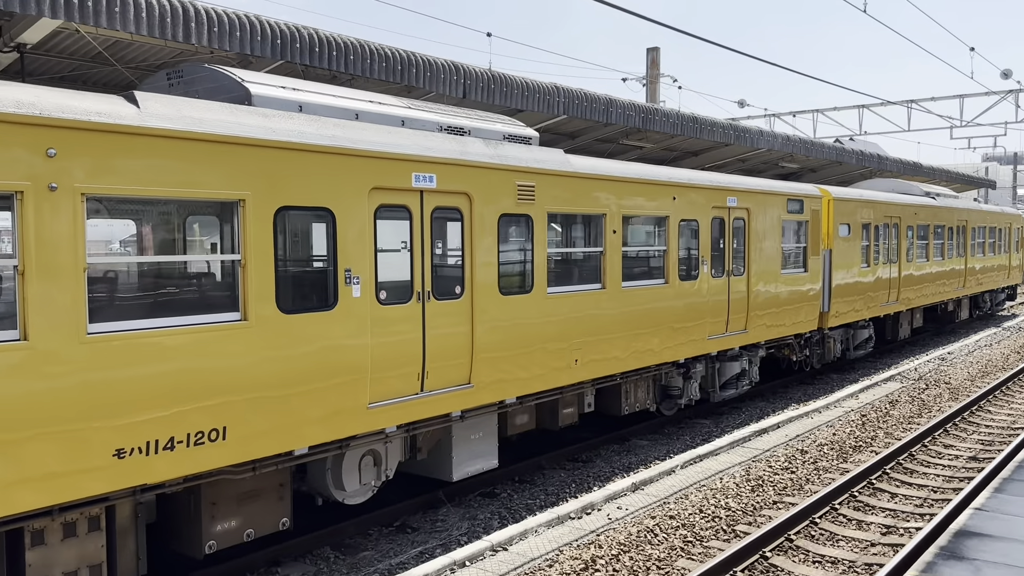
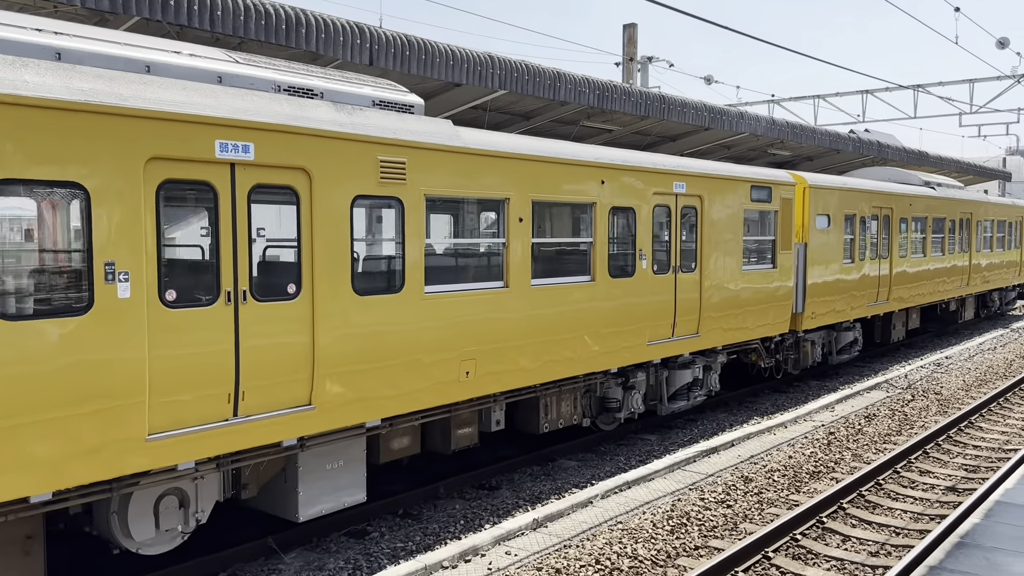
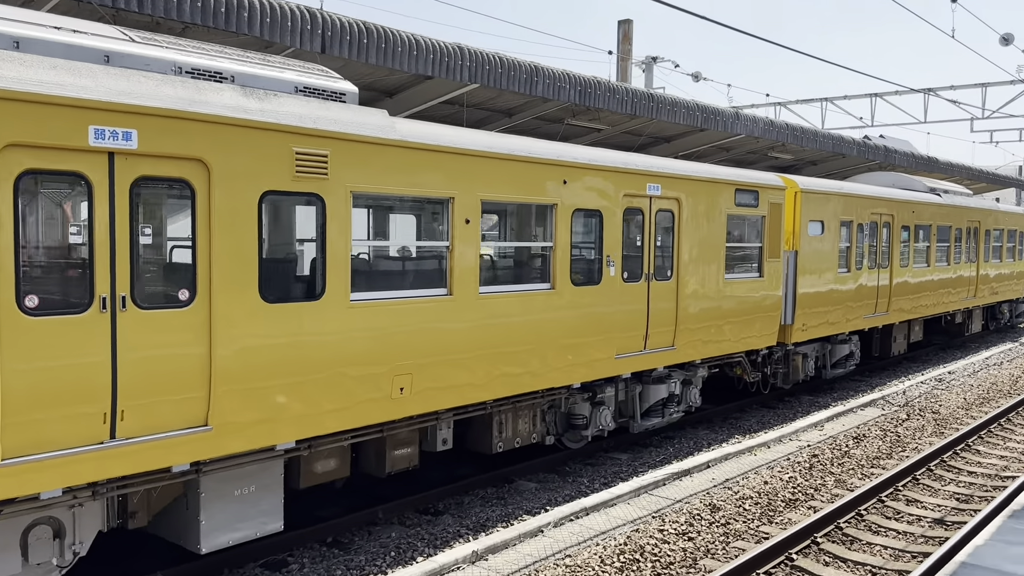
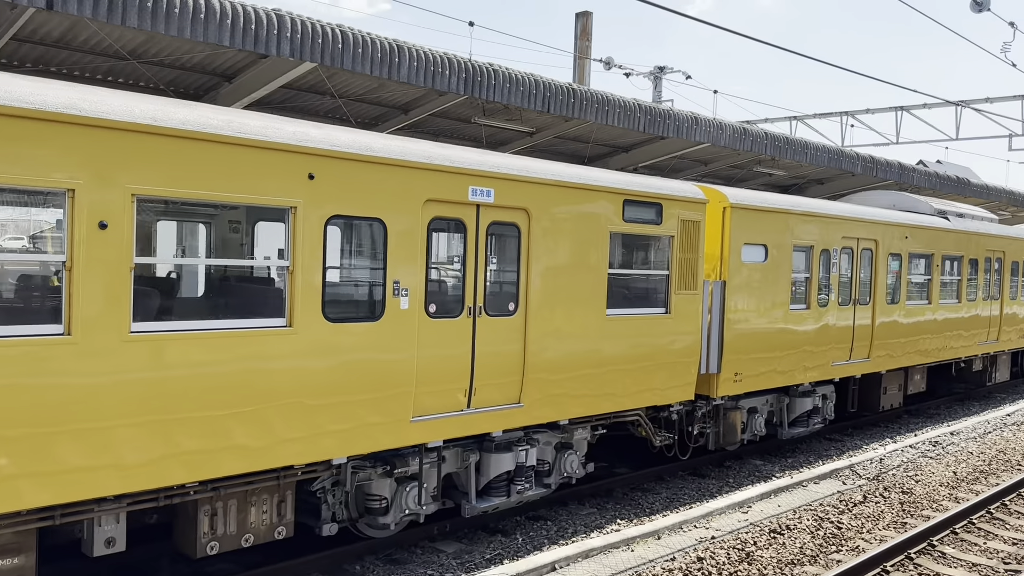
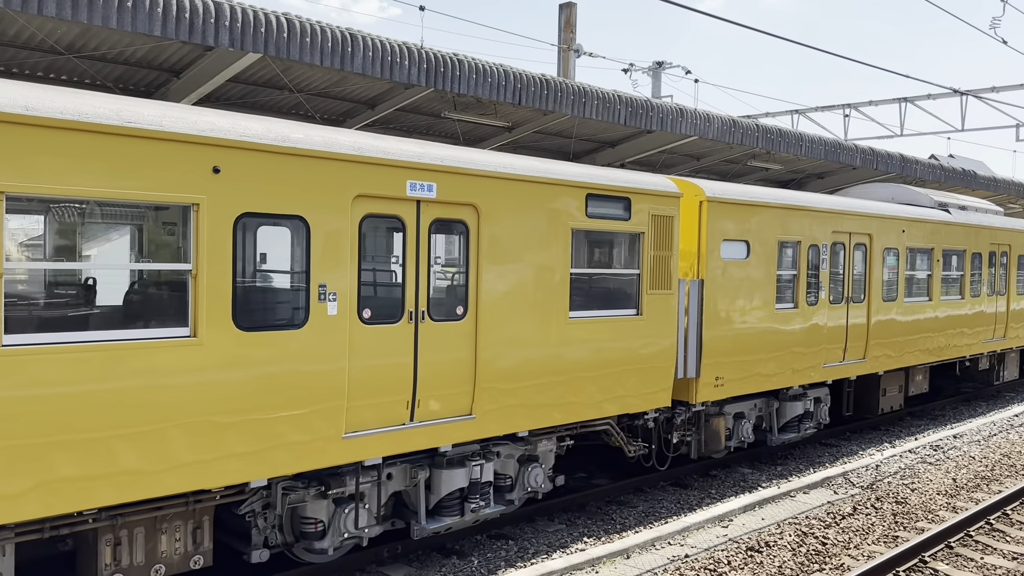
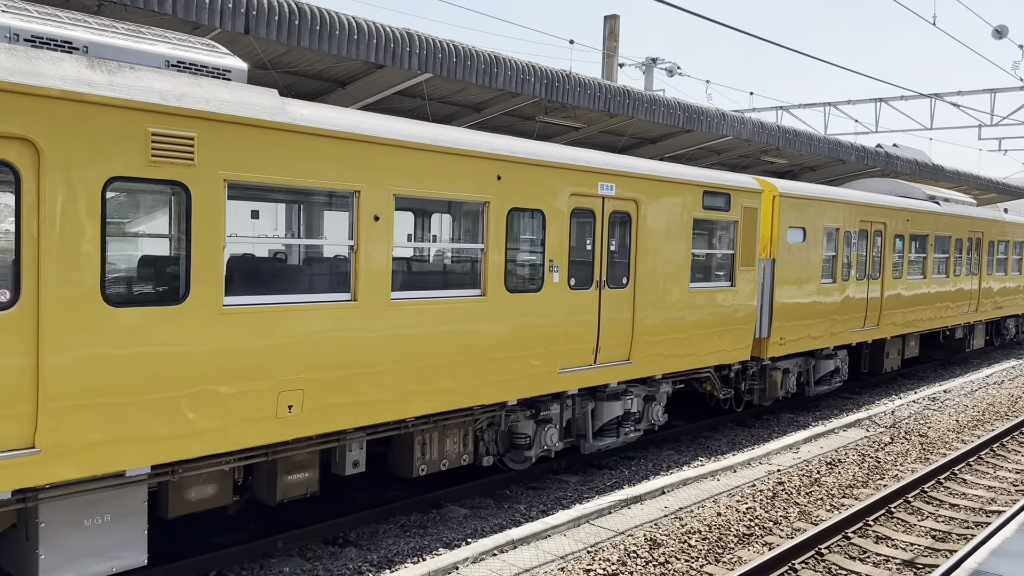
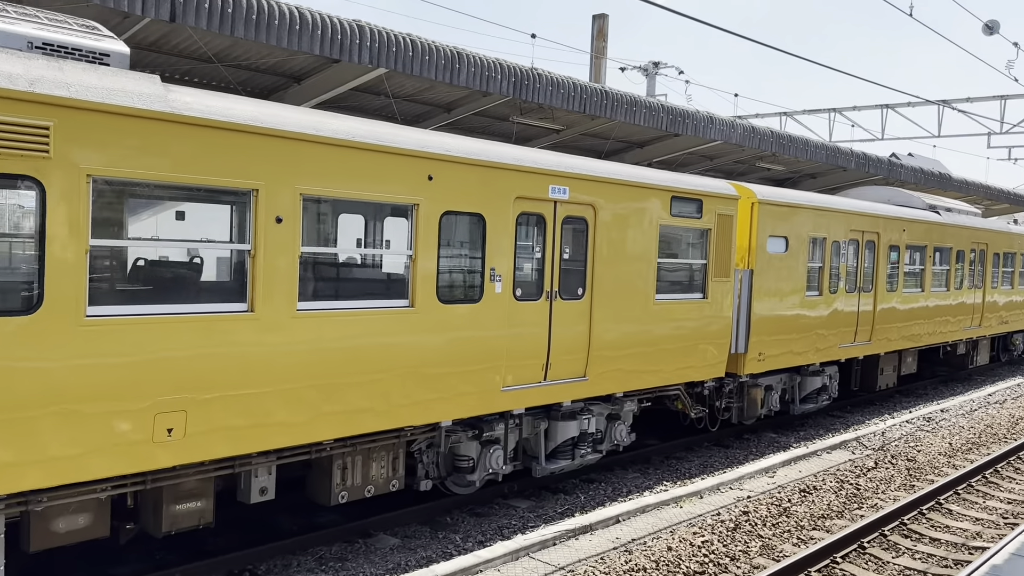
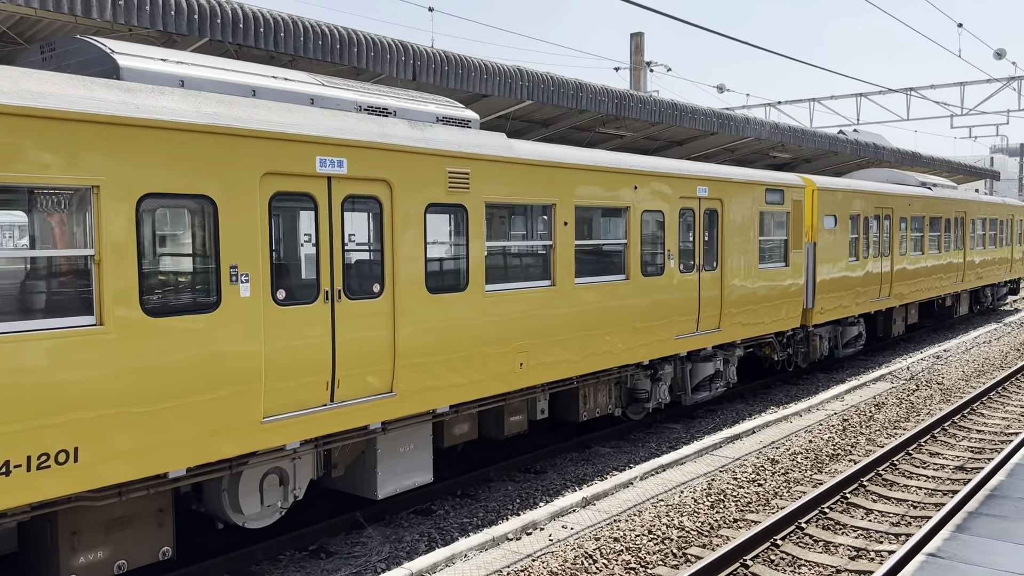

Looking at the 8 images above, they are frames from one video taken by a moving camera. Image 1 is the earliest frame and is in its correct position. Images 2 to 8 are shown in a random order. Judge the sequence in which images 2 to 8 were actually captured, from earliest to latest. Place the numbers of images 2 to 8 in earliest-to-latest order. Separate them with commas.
8, 2, 3, 6, 7, 4, 5
